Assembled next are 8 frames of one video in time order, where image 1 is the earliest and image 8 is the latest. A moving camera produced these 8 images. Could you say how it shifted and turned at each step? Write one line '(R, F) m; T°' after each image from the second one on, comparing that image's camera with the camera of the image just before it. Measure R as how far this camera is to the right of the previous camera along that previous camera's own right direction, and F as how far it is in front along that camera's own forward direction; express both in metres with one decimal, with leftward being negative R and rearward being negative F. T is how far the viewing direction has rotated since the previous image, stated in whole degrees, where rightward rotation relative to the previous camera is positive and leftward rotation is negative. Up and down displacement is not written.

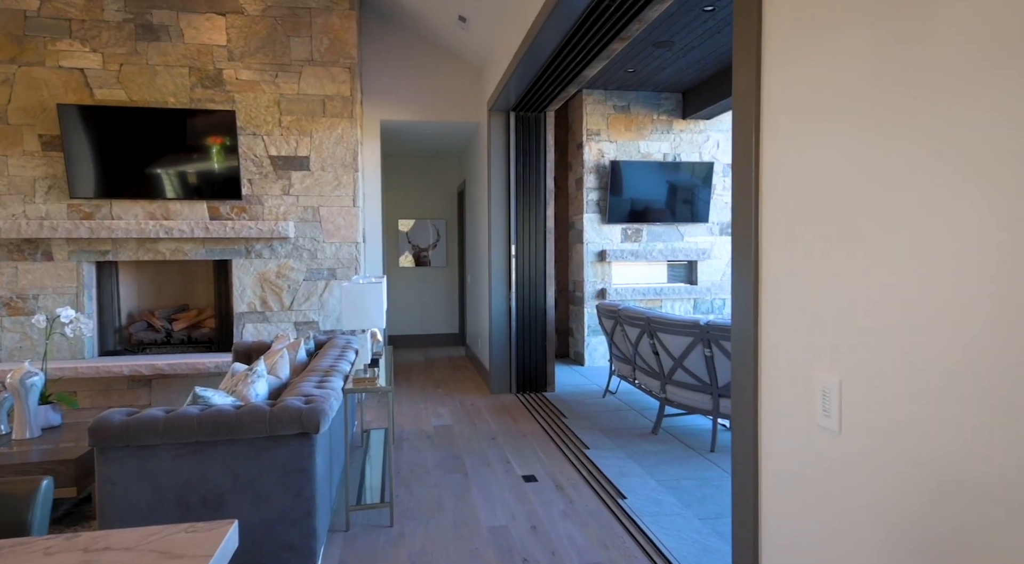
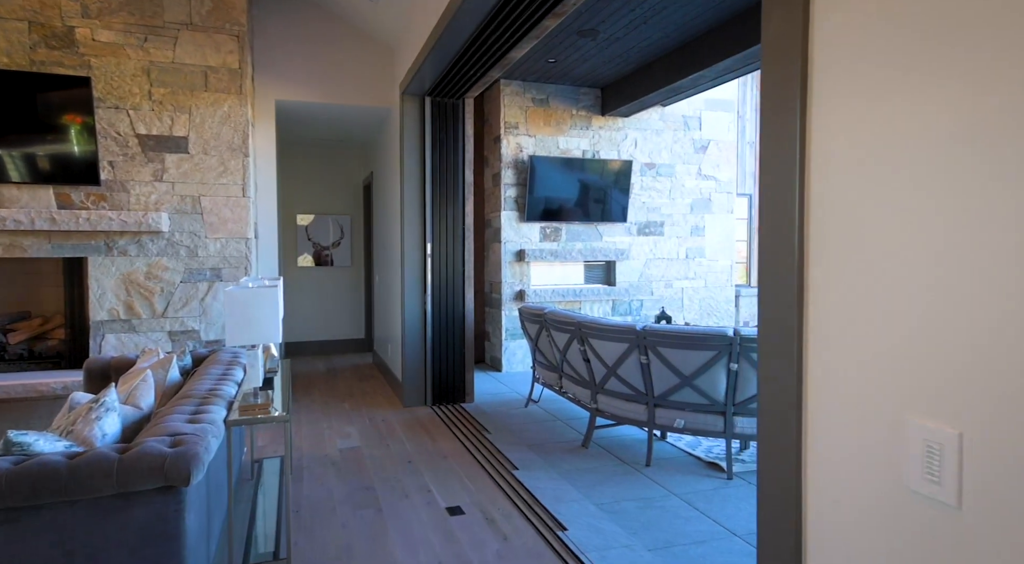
(-0.1, +0.4) m; +8°
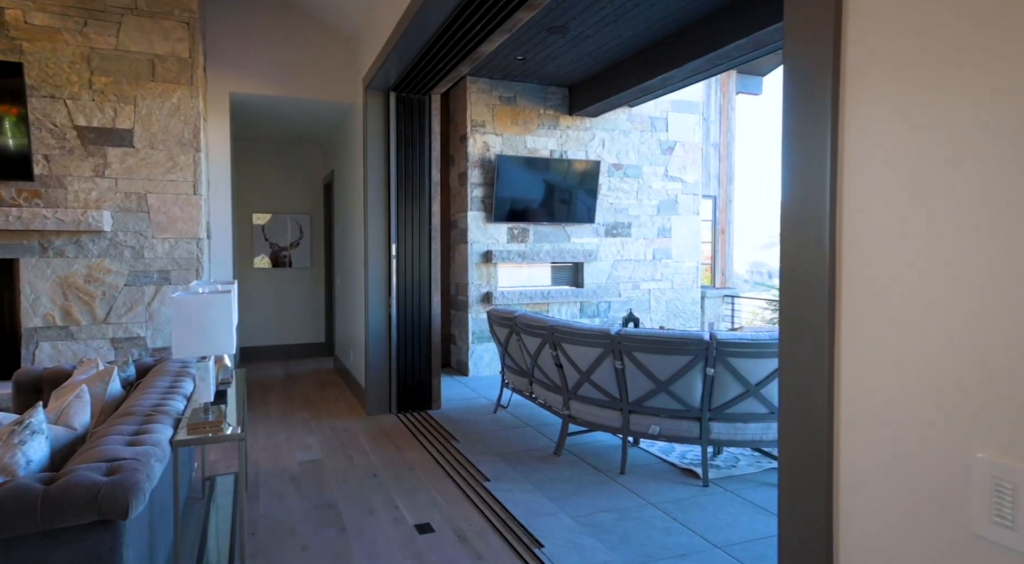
(0.0, +0.1) m; +3°
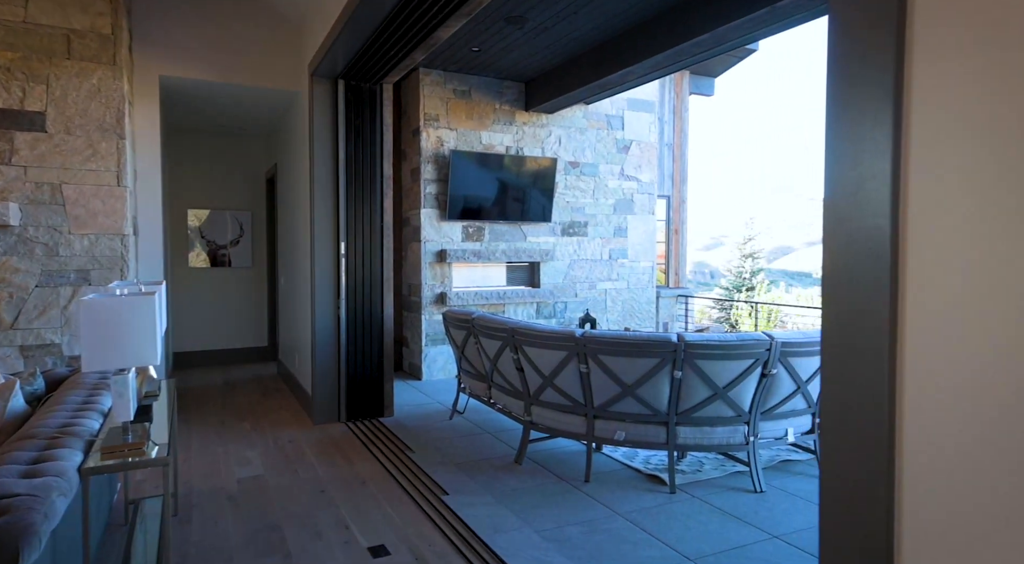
(0.0, +0.2) m; +4°
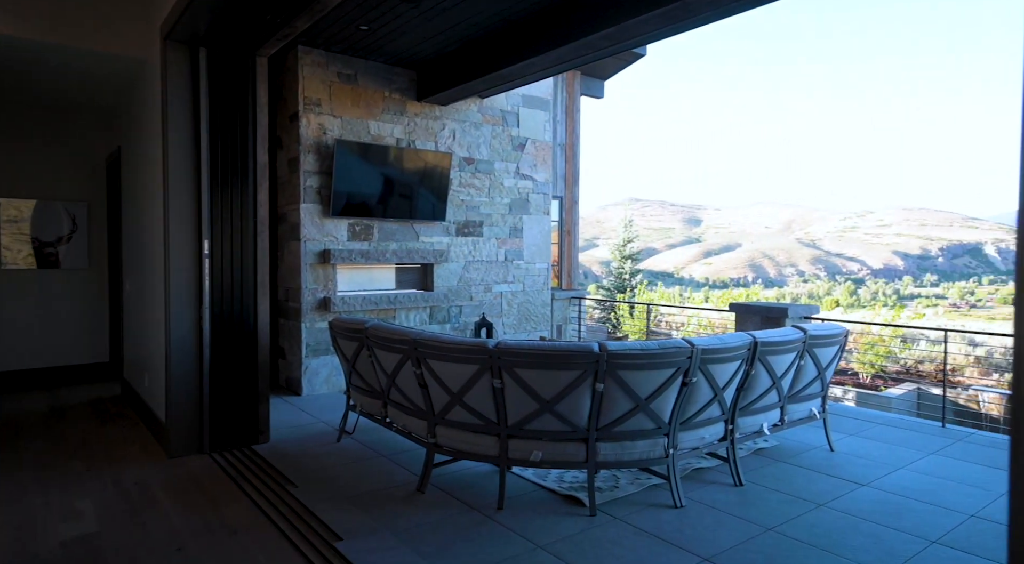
(-0.1, +0.4) m; +10°
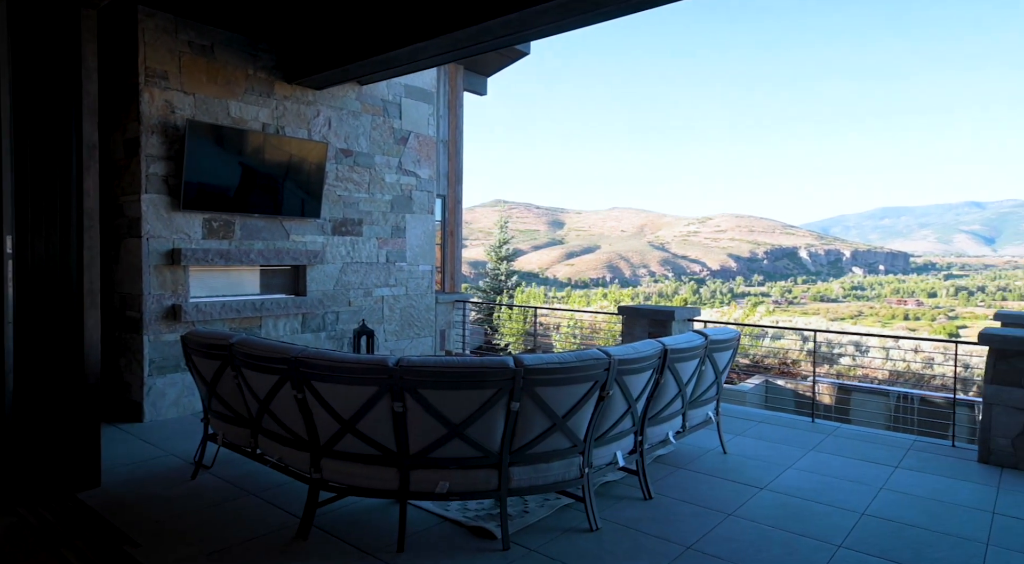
(-0.2, +0.4) m; +12°
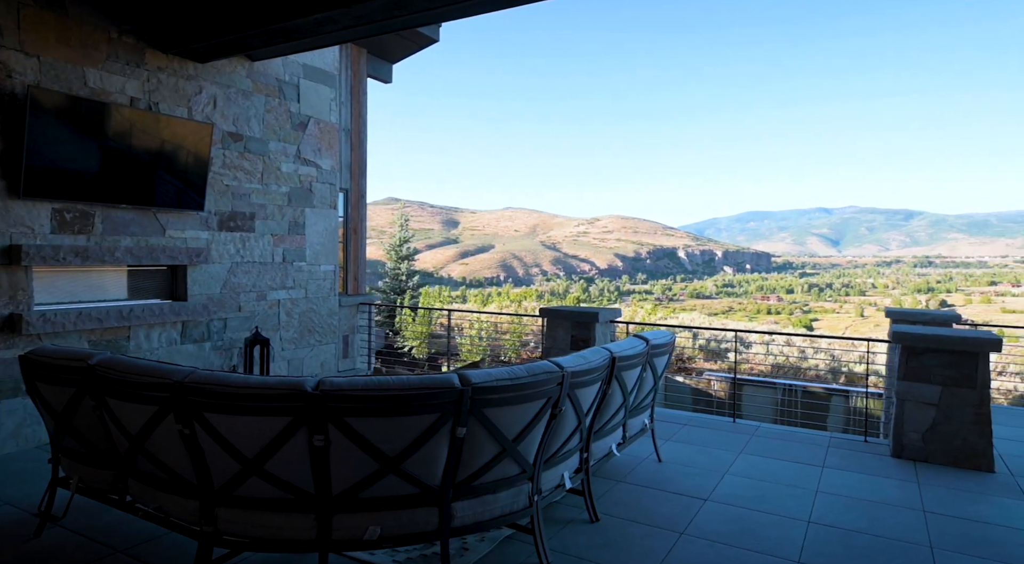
(-0.2, +0.4) m; +9°
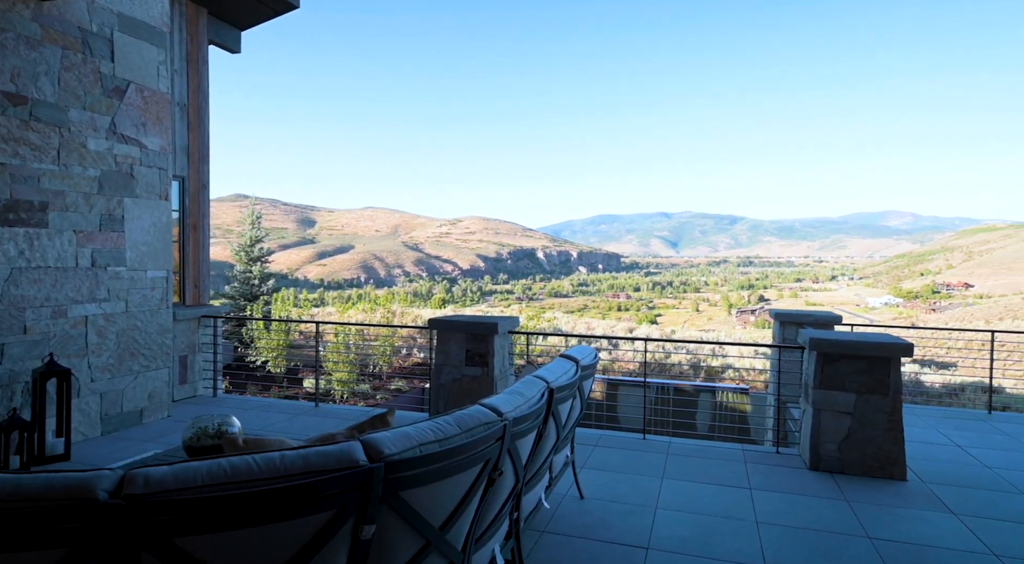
(-0.2, +0.8) m; +12°
